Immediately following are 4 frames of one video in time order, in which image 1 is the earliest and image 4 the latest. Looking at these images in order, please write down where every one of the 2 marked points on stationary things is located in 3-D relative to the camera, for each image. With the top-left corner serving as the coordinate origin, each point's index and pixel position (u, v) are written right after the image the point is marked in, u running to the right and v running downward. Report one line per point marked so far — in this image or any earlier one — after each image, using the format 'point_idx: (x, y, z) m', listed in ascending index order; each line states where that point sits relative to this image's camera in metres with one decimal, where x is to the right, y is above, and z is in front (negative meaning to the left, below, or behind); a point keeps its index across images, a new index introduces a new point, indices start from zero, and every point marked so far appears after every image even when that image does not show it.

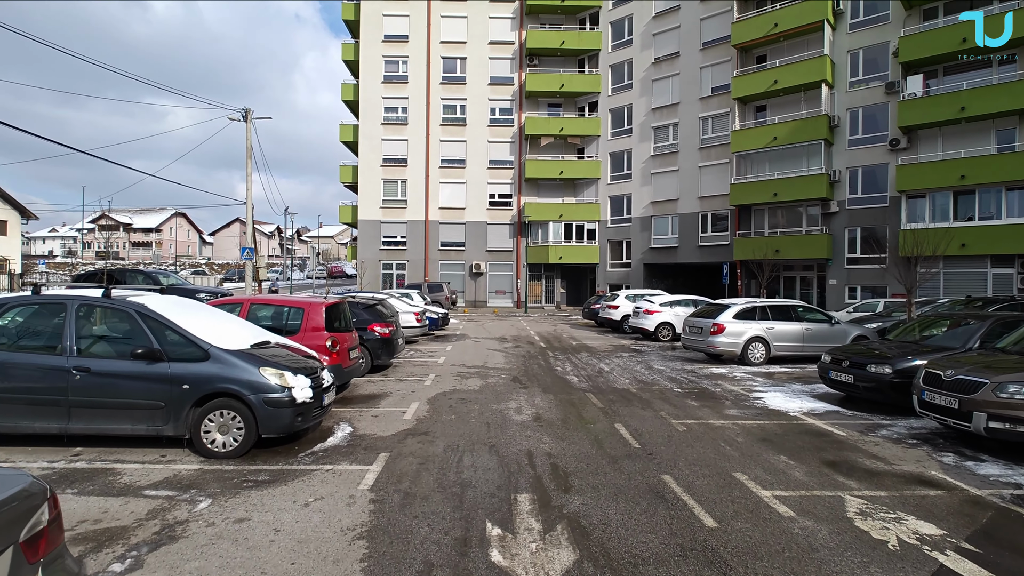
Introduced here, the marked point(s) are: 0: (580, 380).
0: (+1.3, -1.7, +10.4) m
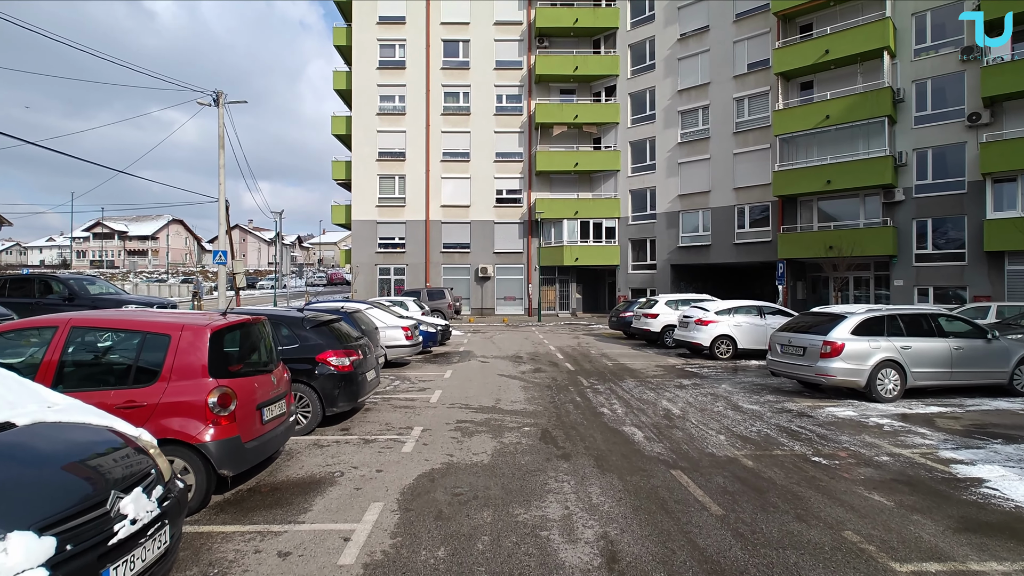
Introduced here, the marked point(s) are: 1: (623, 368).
0: (+1.6, -1.8, +6.6) m
1: (+2.5, -1.8, +12.6) m
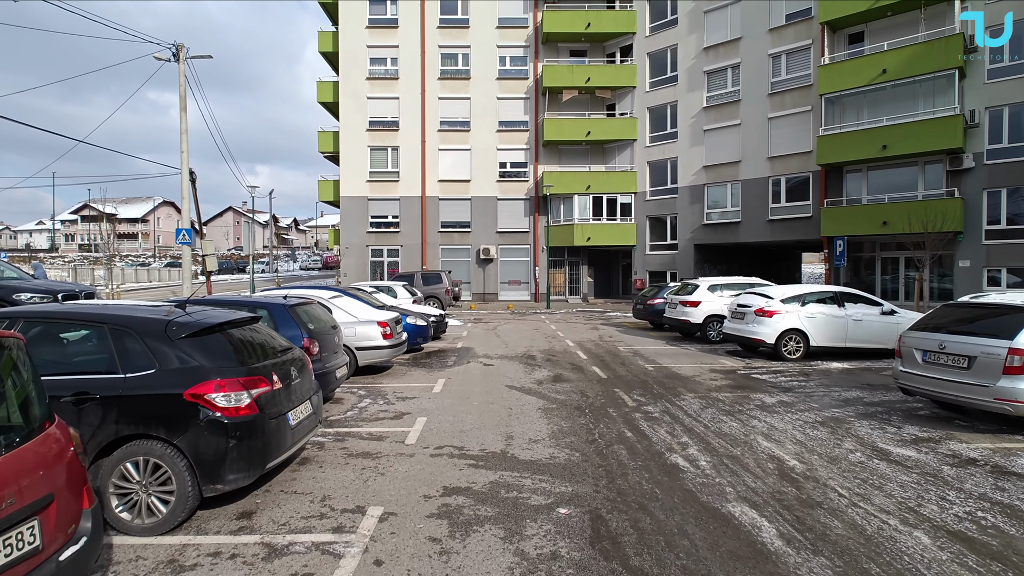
0: (+1.8, -1.6, +3.6) m
1: (+2.7, -1.5, +9.6) m
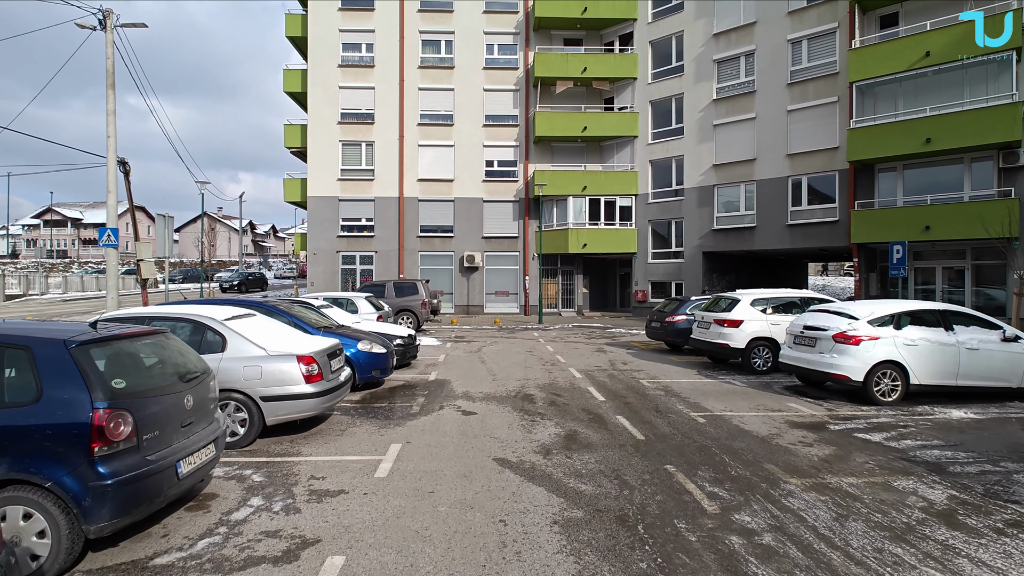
0: (+1.9, -1.7, +0.5) m
1: (+2.6, -1.7, +6.6) m
